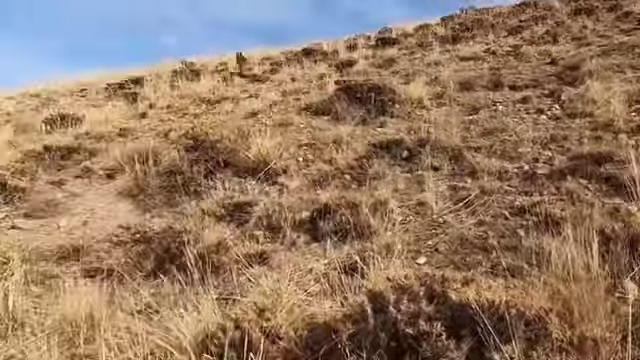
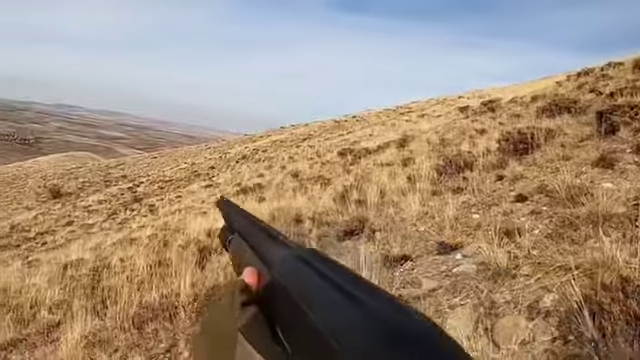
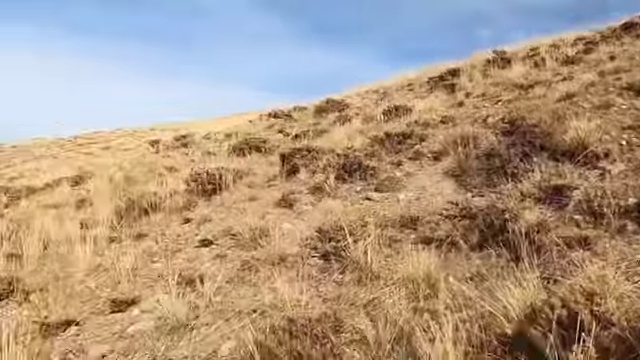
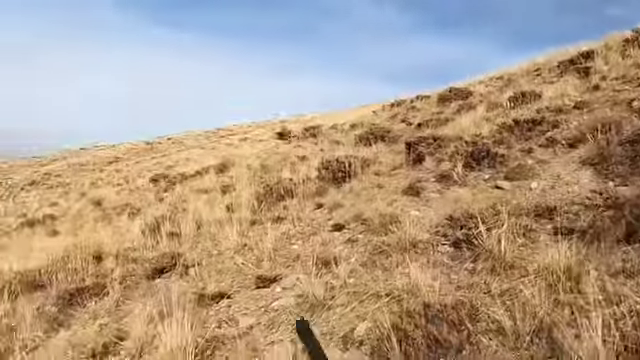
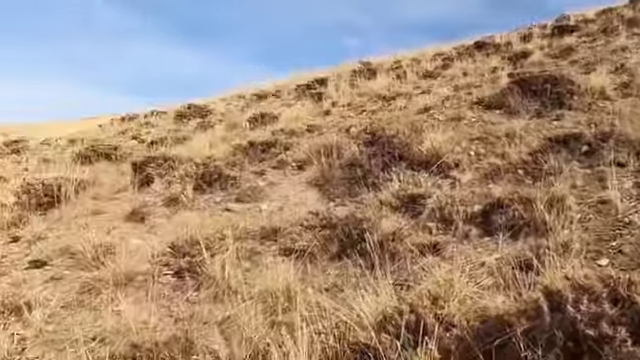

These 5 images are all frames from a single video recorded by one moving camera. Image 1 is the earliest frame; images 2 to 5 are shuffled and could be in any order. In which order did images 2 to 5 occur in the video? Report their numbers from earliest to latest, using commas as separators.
5, 3, 4, 2
